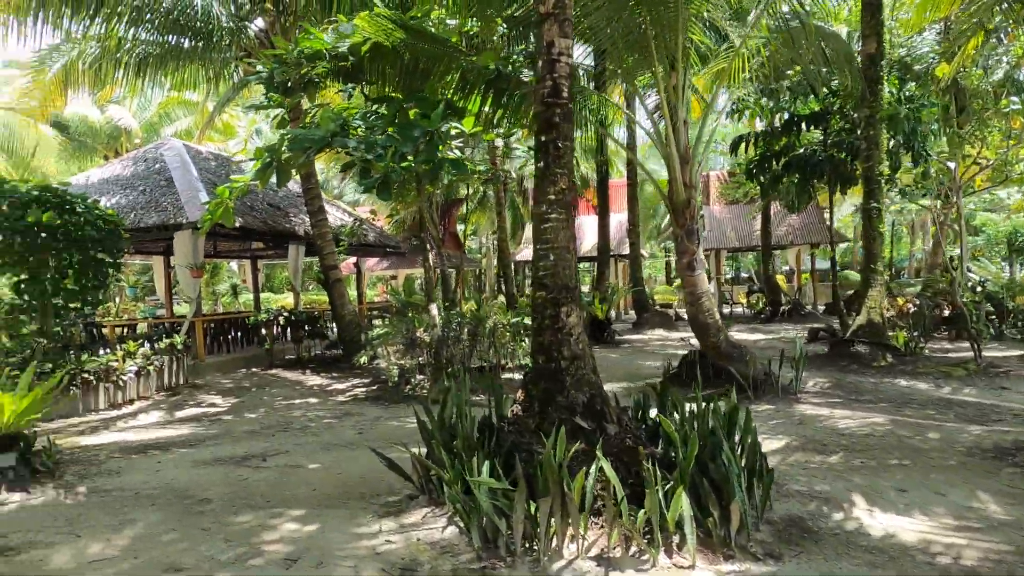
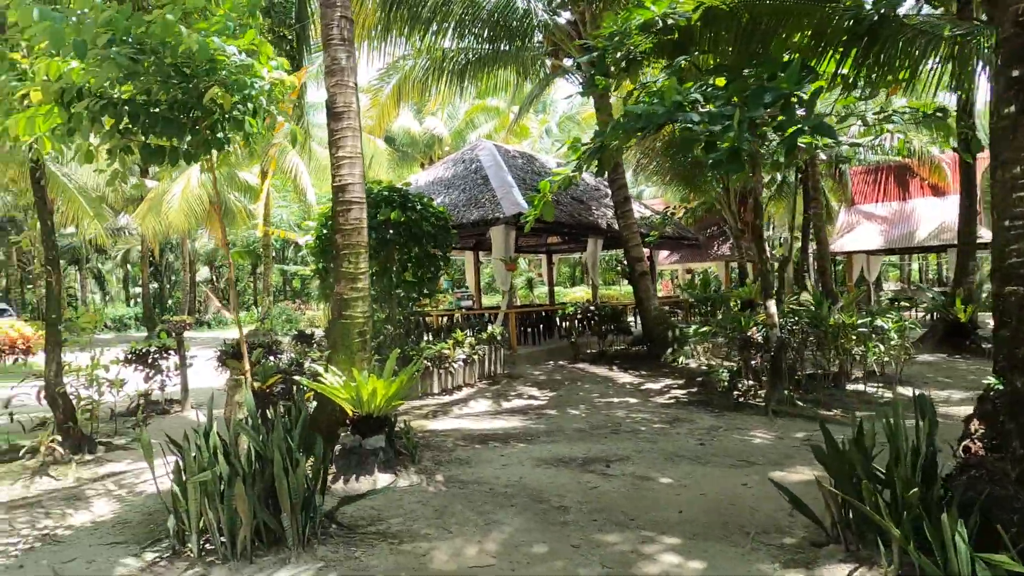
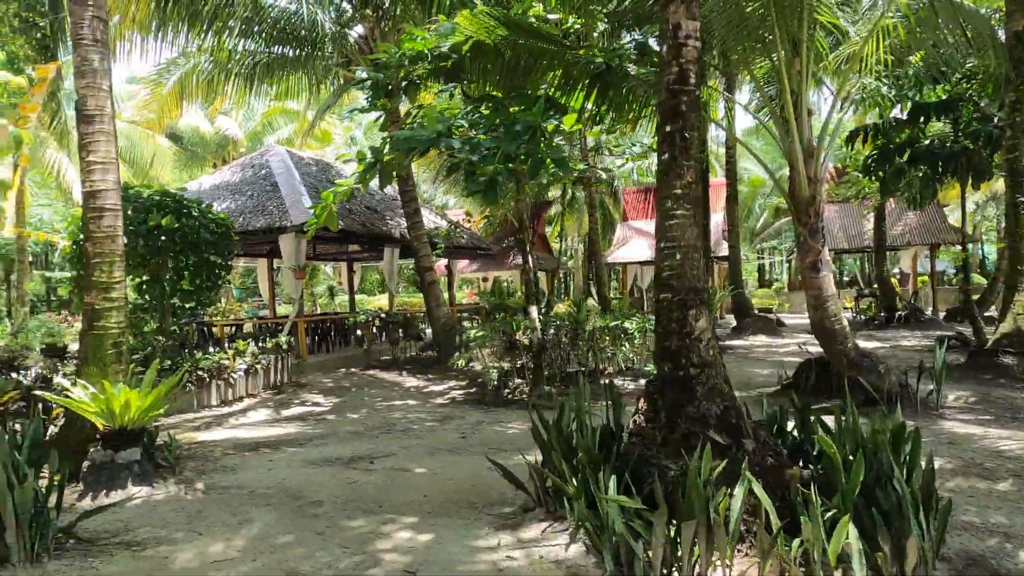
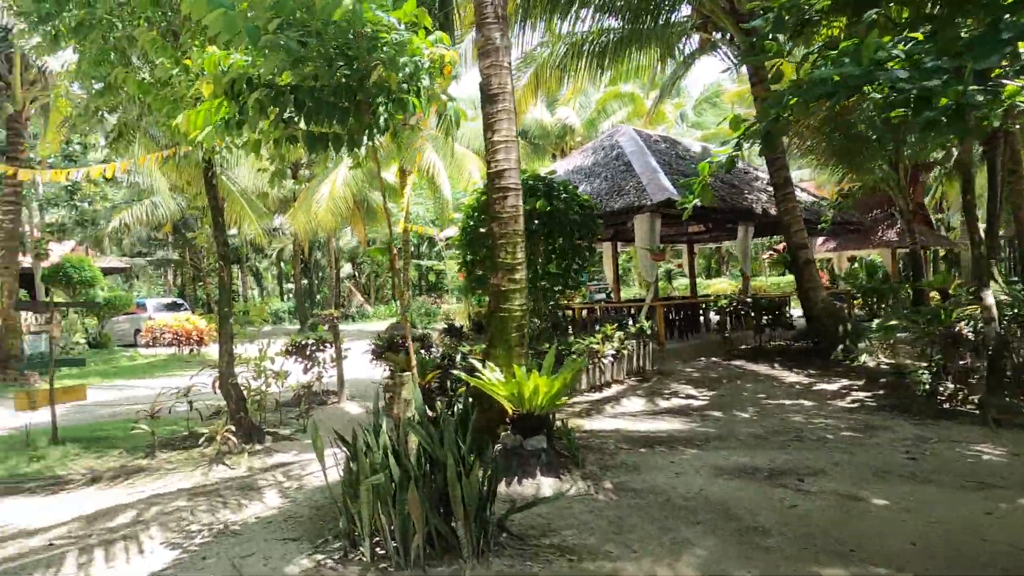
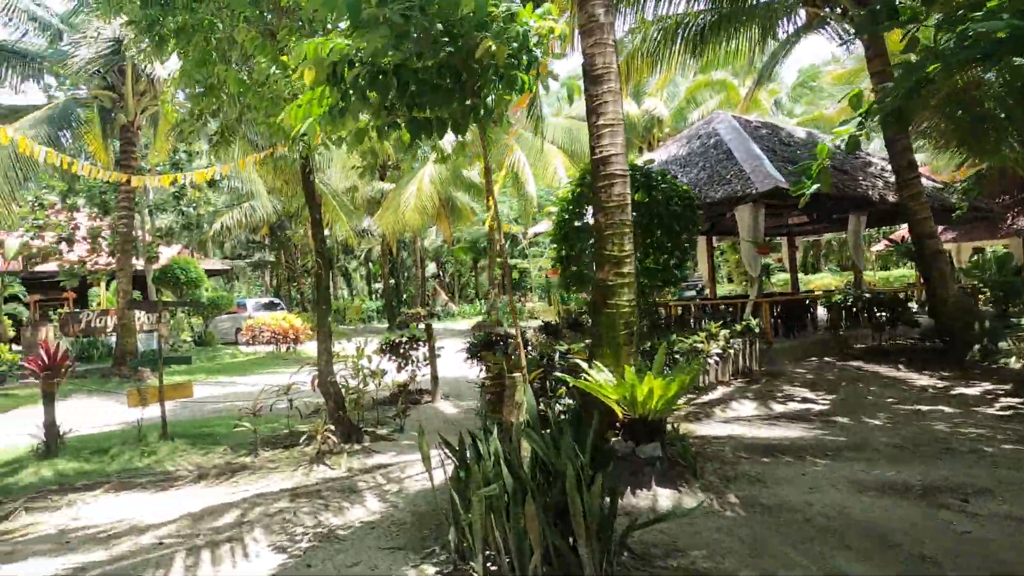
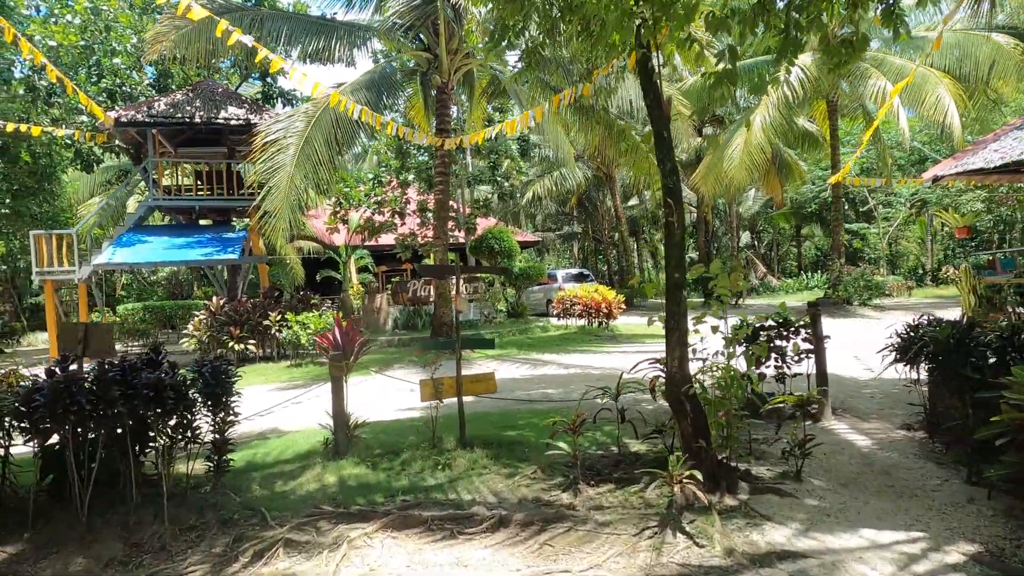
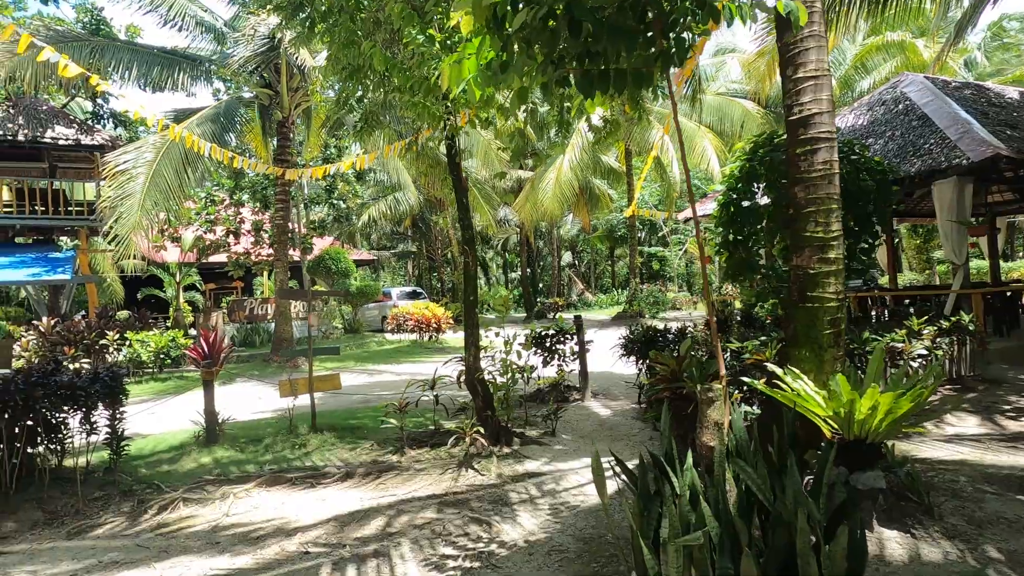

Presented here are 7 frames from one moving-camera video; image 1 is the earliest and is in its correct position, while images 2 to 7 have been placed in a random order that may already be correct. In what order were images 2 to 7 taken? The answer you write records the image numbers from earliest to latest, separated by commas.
3, 2, 4, 5, 7, 6
